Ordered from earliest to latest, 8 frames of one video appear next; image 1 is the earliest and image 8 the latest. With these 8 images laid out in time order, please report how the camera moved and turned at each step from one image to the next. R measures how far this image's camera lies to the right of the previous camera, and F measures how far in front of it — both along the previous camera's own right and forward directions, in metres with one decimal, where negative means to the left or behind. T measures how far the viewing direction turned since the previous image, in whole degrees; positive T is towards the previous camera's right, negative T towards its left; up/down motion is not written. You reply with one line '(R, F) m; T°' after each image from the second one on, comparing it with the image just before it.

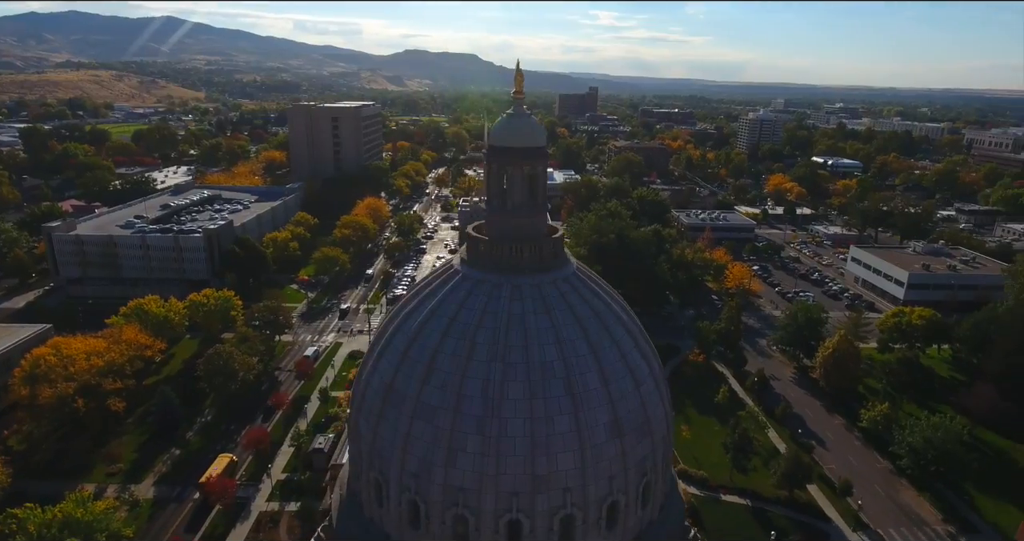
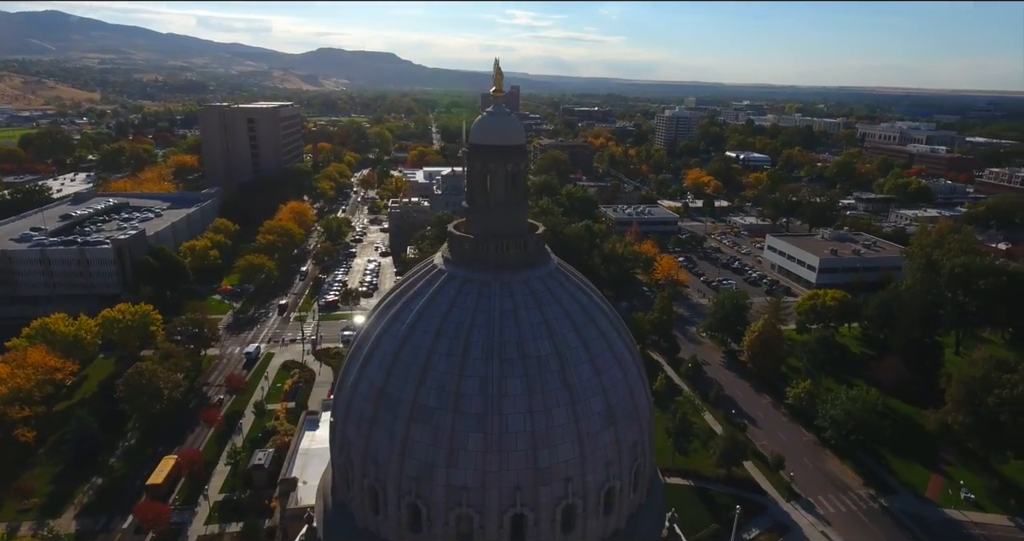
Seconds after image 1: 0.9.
(-1.0, 0.0) m; +7°
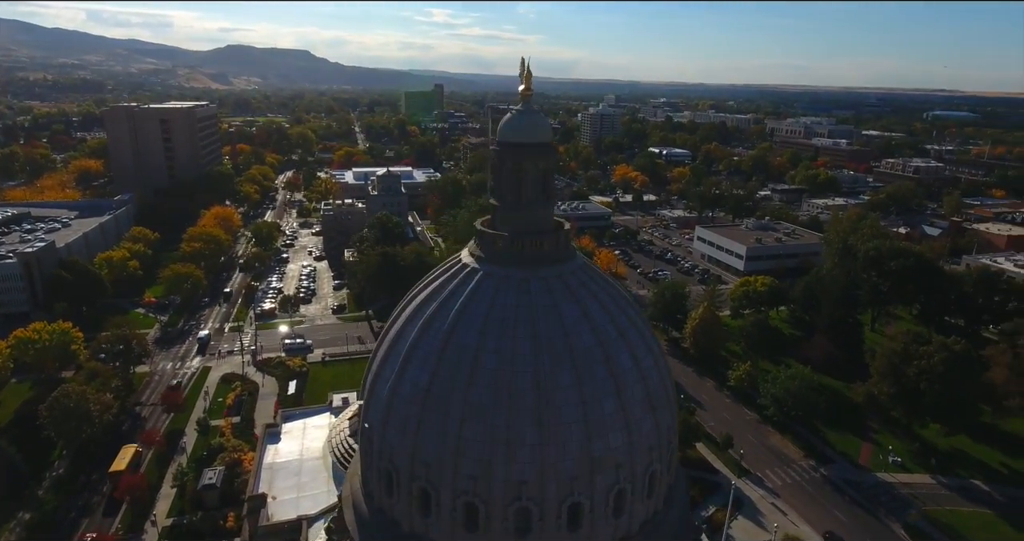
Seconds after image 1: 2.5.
(-1.8, 0.0) m; +7°
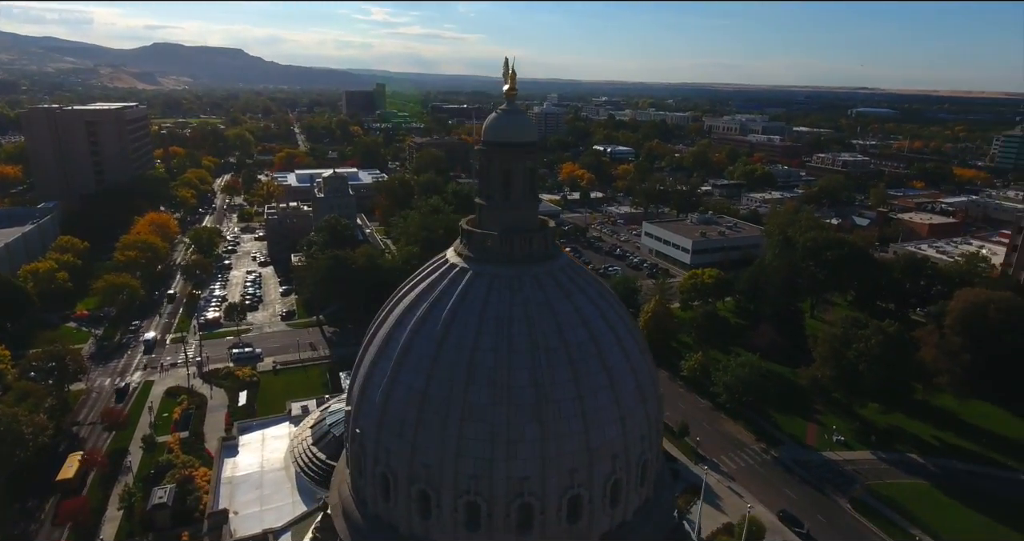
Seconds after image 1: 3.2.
(-0.7, 0.0) m; +5°
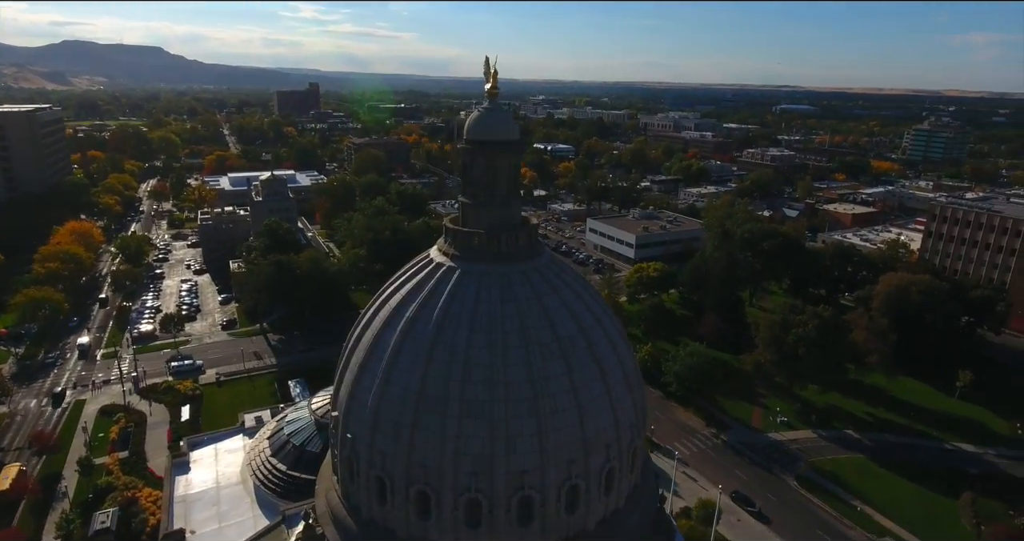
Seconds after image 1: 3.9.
(-0.8, 0.0) m; +6°
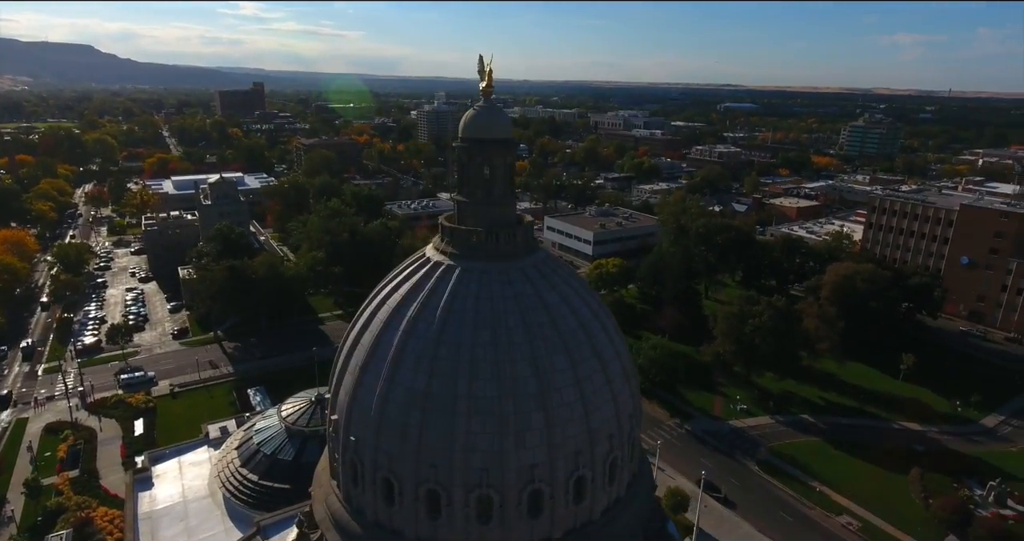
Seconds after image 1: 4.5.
(-0.8, -0.1) m; +4°
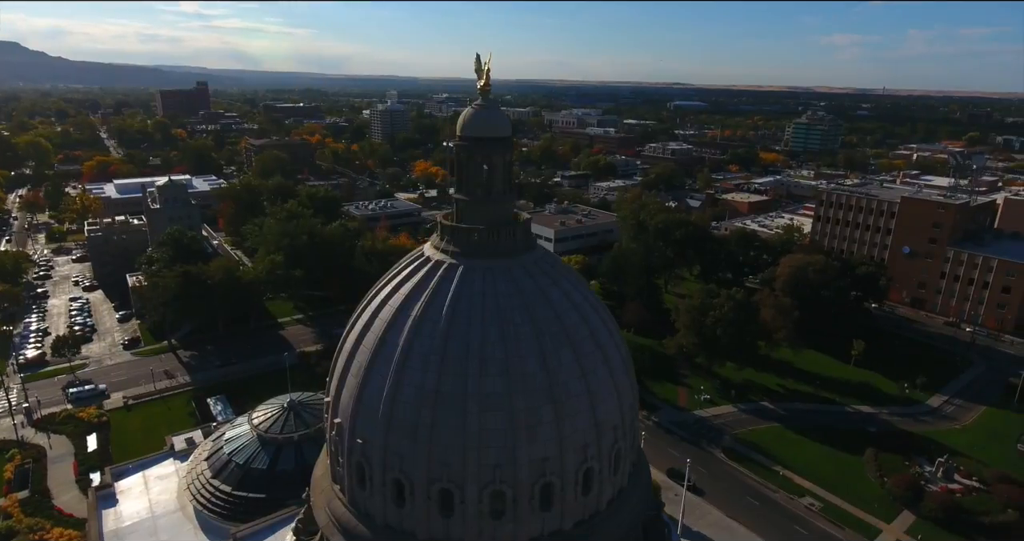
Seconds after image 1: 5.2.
(-0.8, -0.1) m; +4°
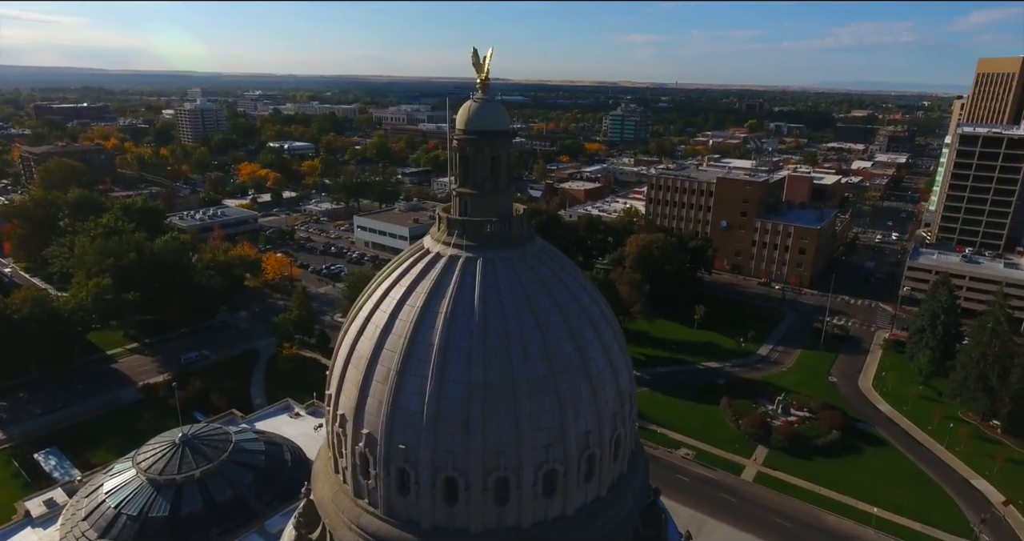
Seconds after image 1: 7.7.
(-3.1, +0.1) m; +16°
